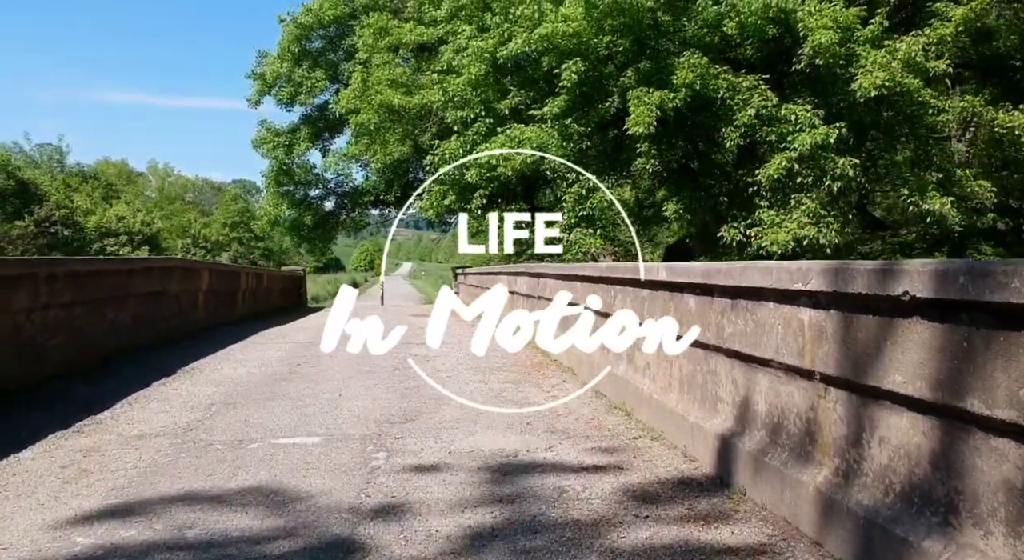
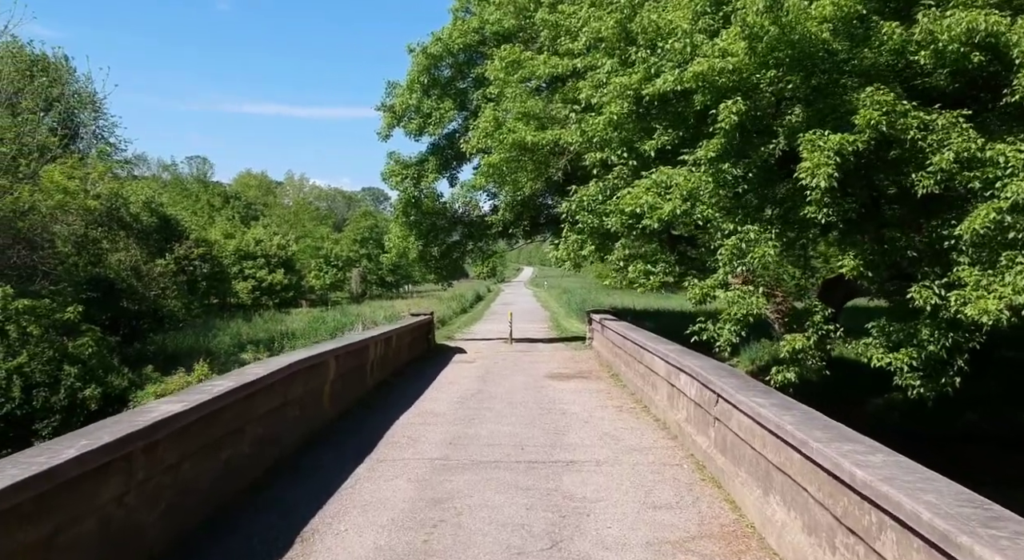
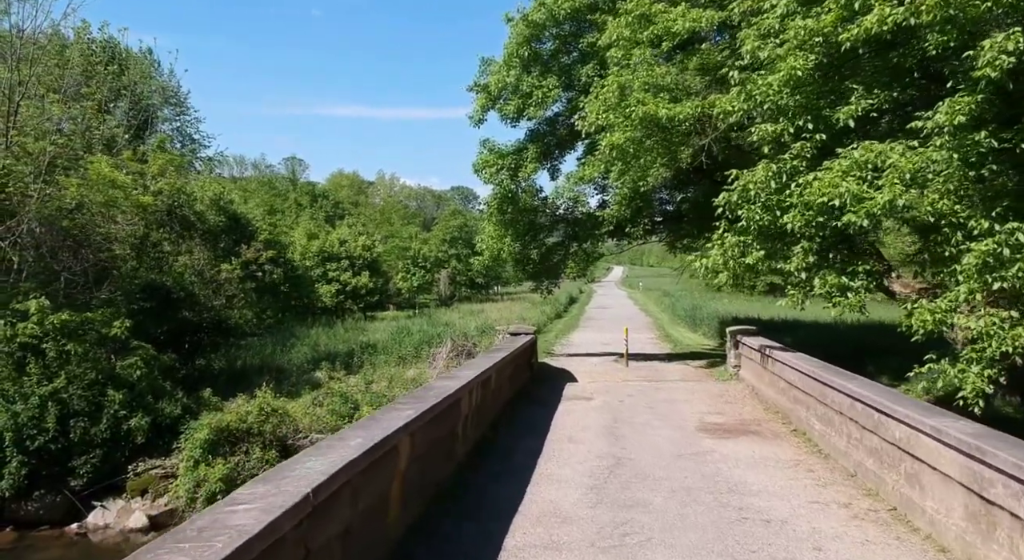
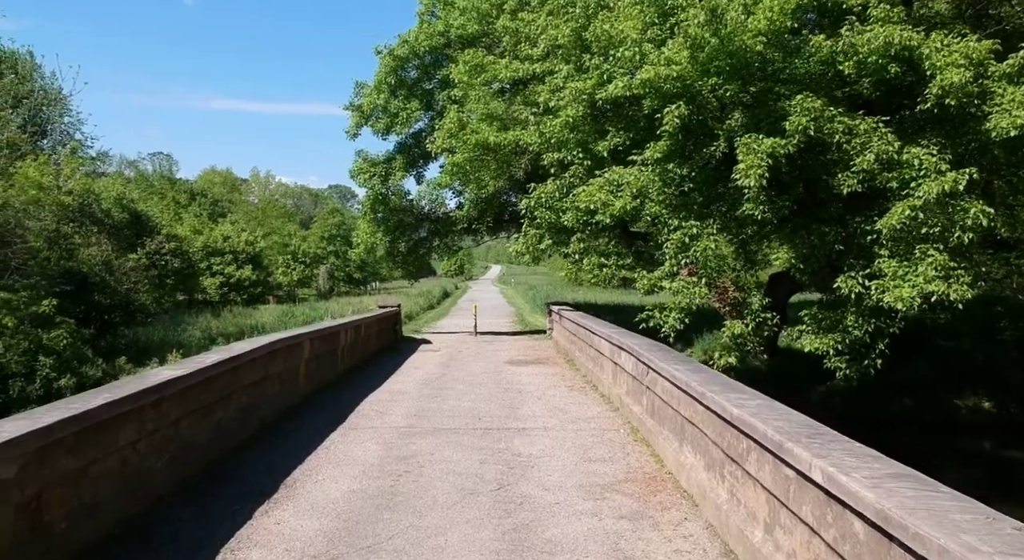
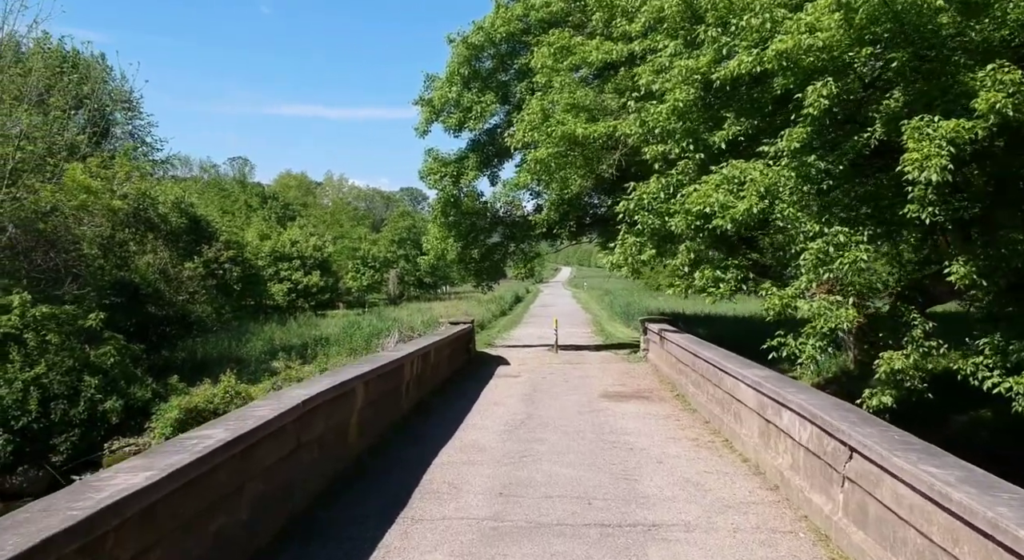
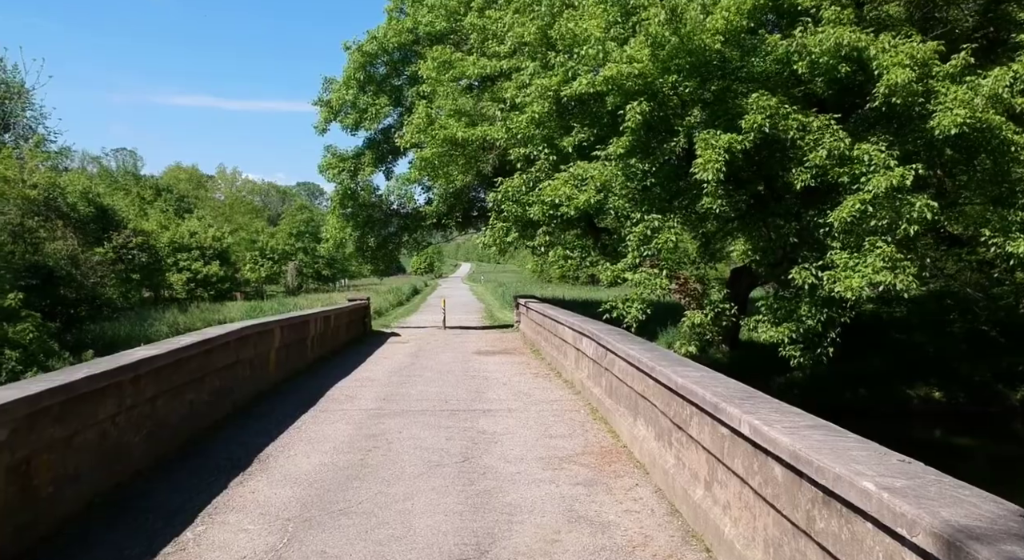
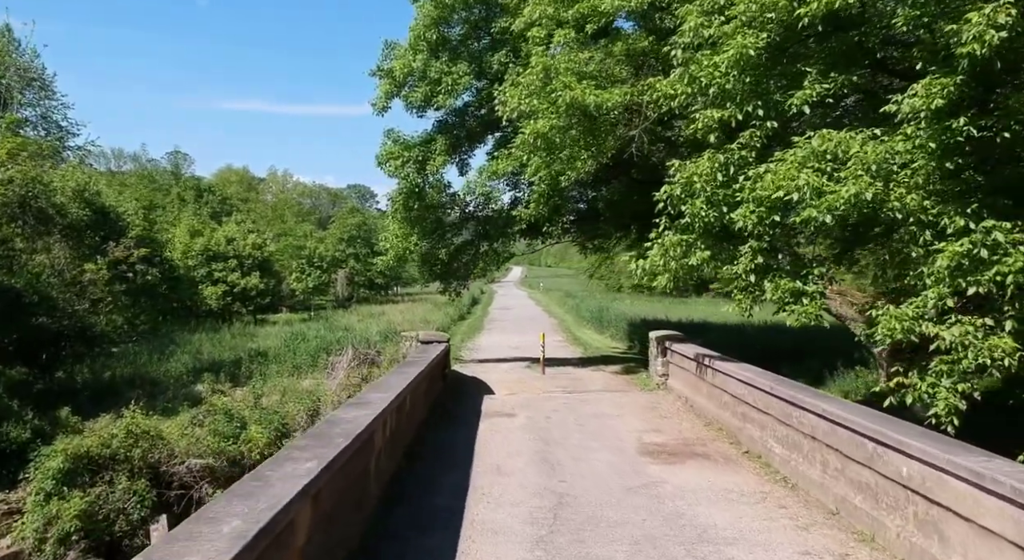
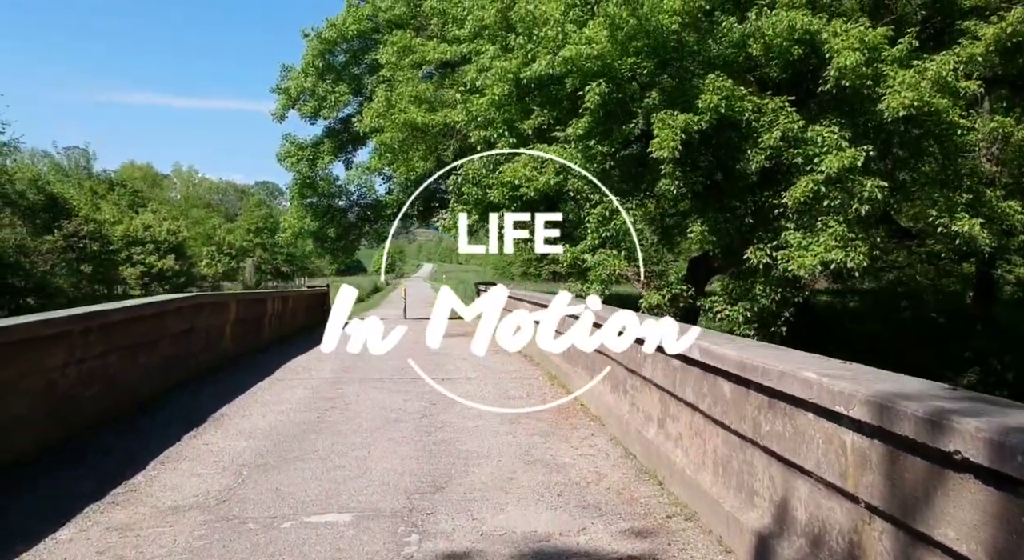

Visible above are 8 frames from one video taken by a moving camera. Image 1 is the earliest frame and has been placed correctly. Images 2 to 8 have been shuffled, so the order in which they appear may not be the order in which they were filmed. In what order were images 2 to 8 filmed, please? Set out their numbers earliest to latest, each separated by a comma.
8, 6, 4, 2, 5, 3, 7
